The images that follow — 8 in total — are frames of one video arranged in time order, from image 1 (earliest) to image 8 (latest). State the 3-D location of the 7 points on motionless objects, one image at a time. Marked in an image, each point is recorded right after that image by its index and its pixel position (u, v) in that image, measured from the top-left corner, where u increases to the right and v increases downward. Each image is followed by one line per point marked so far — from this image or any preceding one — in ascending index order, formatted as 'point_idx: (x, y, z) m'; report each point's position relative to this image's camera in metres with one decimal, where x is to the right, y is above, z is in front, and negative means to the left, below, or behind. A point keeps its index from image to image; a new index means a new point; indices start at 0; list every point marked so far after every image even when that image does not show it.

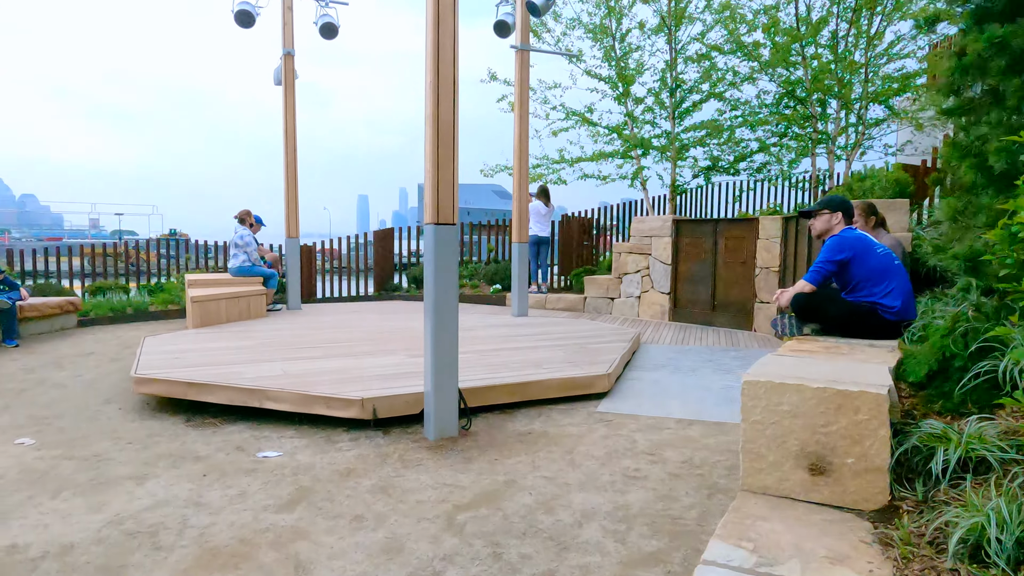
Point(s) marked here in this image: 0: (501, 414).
0: (-0.1, -0.7, +3.8) m
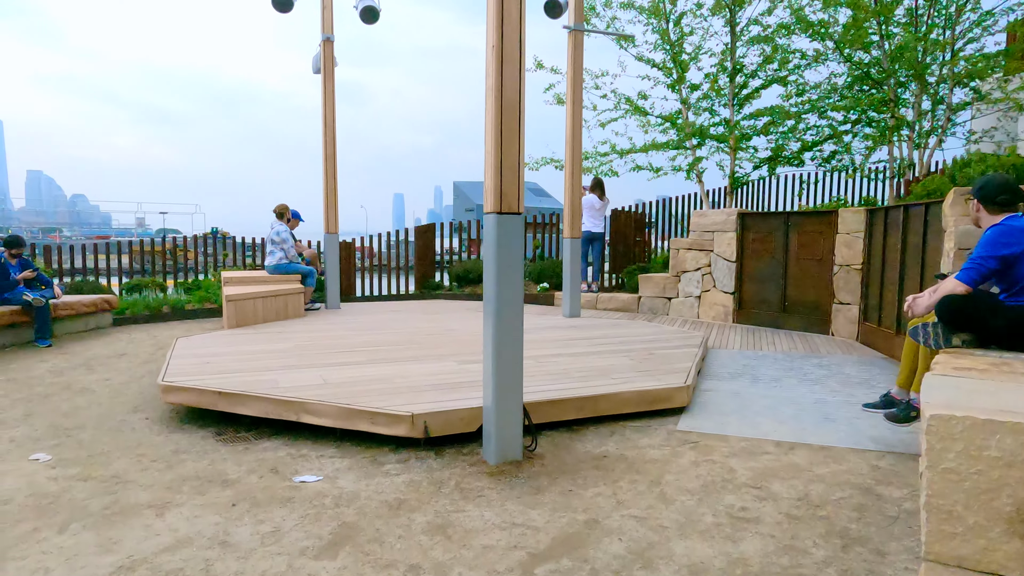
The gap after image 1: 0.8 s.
0: (+0.3, -0.7, +3.3) m
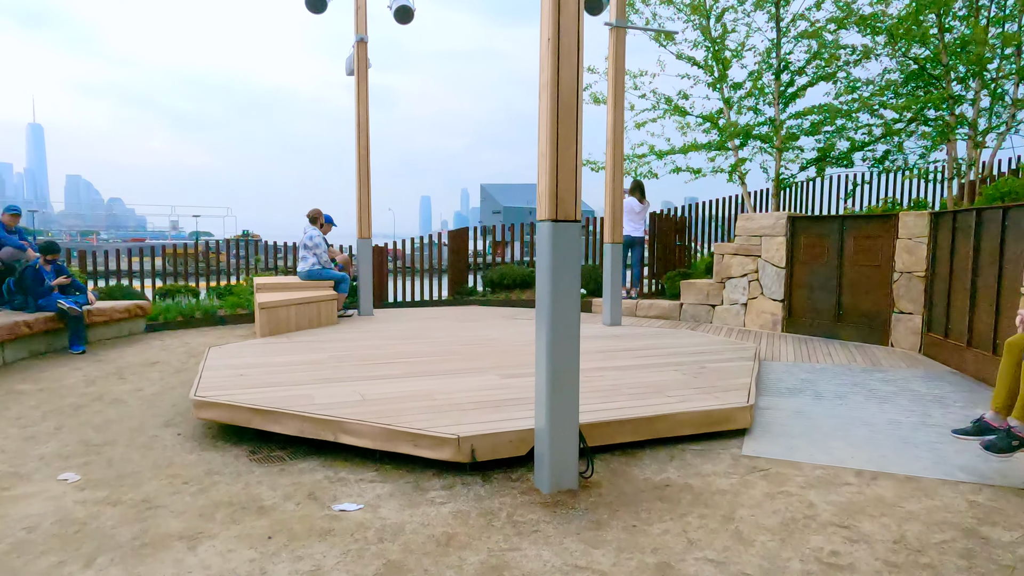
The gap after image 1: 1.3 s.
0: (+0.5, -0.8, +3.1) m
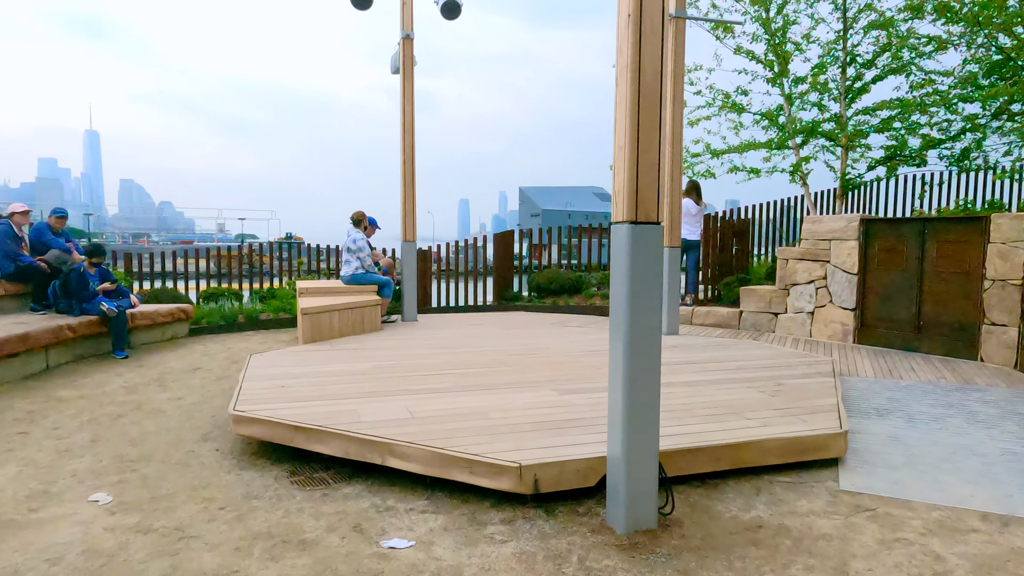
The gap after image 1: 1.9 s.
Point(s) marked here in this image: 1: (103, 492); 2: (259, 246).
0: (+0.8, -0.8, +2.8) m
1: (-1.8, -0.9, +2.9) m
2: (-4.0, +0.7, +10.3) m
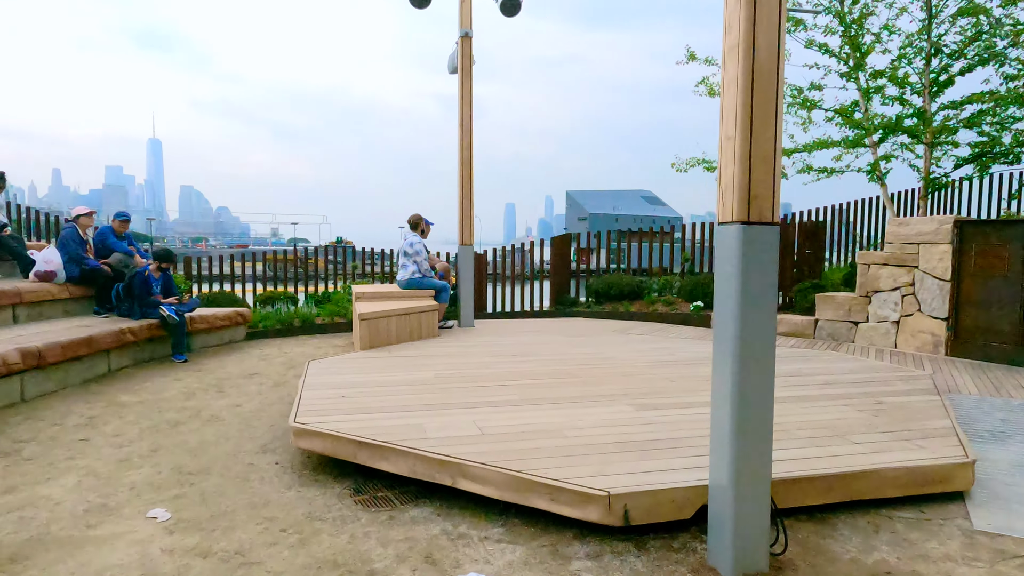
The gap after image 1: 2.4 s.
0: (+1.1, -0.9, +2.4) m
1: (-1.4, -0.9, +2.7) m
2: (-3.1, +0.6, +10.3) m
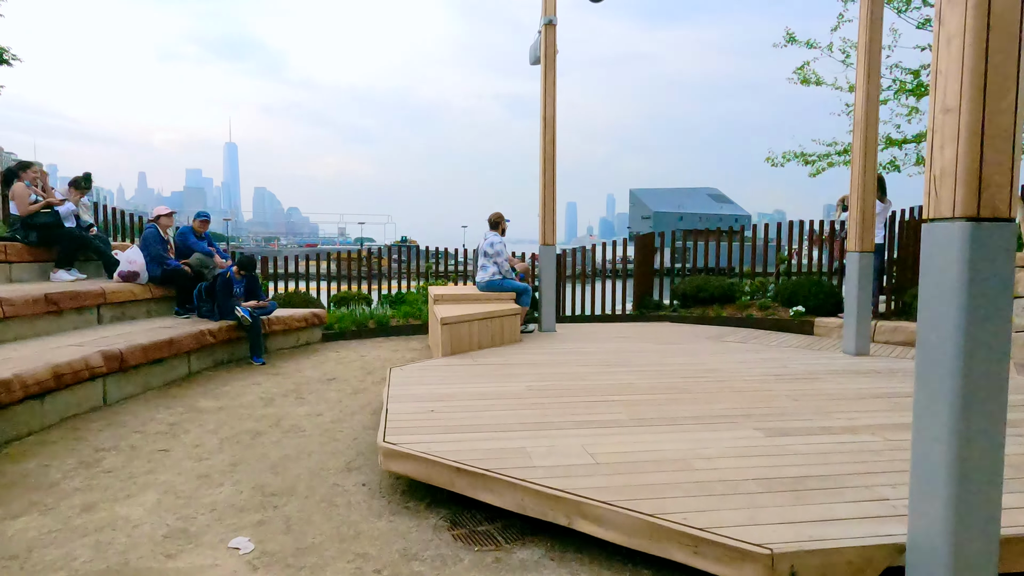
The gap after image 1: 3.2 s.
0: (+1.5, -0.9, +2.0) m
1: (-1.0, -0.9, +2.5) m
2: (-1.9, +0.6, +10.2) m
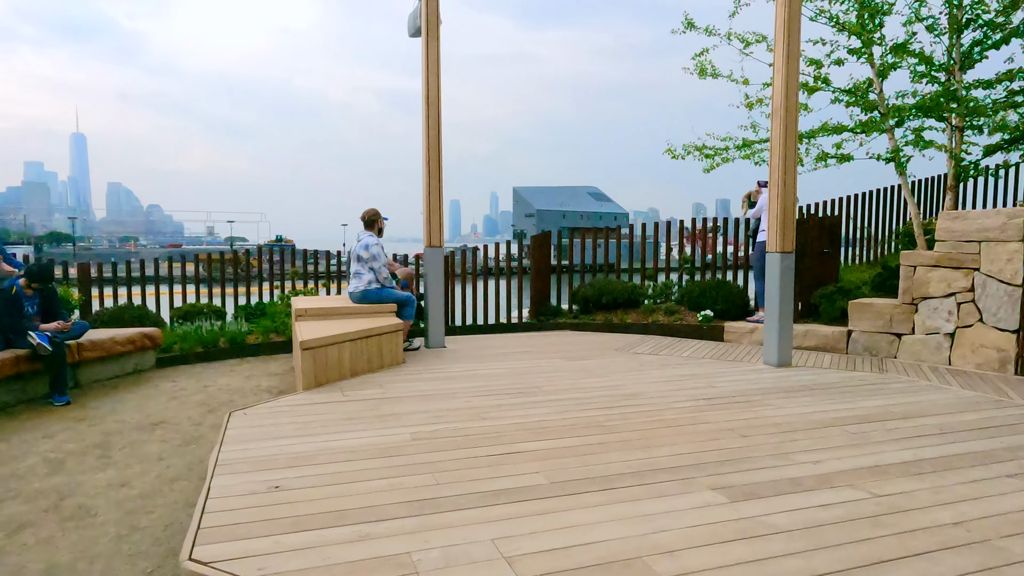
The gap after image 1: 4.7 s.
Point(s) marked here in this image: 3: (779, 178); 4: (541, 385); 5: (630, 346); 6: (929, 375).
0: (+1.3, -1.0, +1.3) m
1: (-1.3, -1.0, +1.4) m
2: (-3.6, +0.5, +8.8) m
3: (+1.9, +0.8, +4.6) m
4: (+0.2, -0.6, +4.1) m
5: (+1.0, -0.5, +5.6) m
6: (+3.1, -0.6, +4.9) m
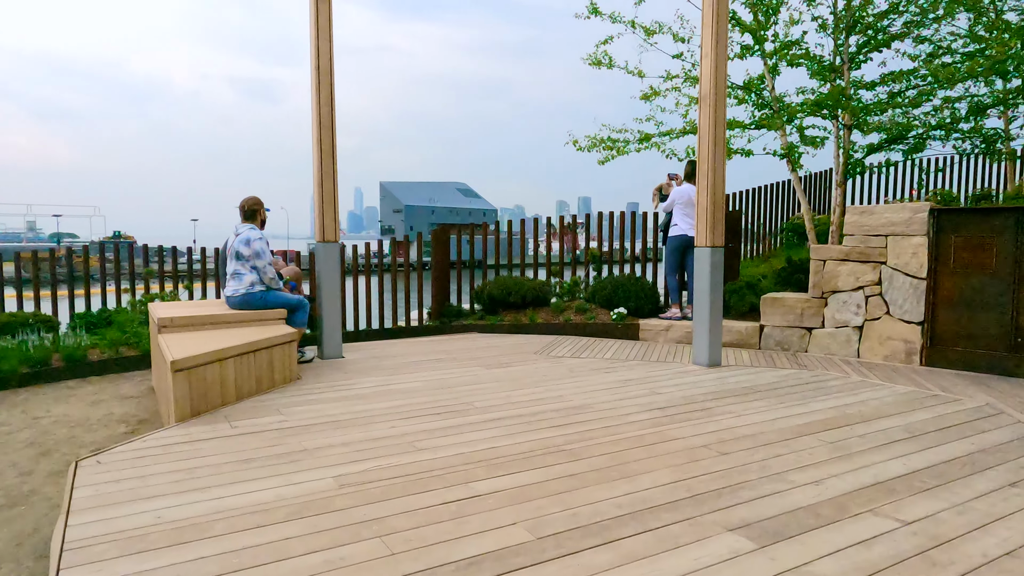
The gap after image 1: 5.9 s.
0: (+1.4, -1.0, +1.1) m
1: (-1.1, -1.1, +0.6) m
2: (-4.8, +0.4, +7.5) m
3: (+1.3, +0.8, +4.4) m
4: (-0.2, -0.6, +3.5) m
5: (+0.3, -0.5, +5.2) m
6: (+2.5, -0.6, +5.0) m
